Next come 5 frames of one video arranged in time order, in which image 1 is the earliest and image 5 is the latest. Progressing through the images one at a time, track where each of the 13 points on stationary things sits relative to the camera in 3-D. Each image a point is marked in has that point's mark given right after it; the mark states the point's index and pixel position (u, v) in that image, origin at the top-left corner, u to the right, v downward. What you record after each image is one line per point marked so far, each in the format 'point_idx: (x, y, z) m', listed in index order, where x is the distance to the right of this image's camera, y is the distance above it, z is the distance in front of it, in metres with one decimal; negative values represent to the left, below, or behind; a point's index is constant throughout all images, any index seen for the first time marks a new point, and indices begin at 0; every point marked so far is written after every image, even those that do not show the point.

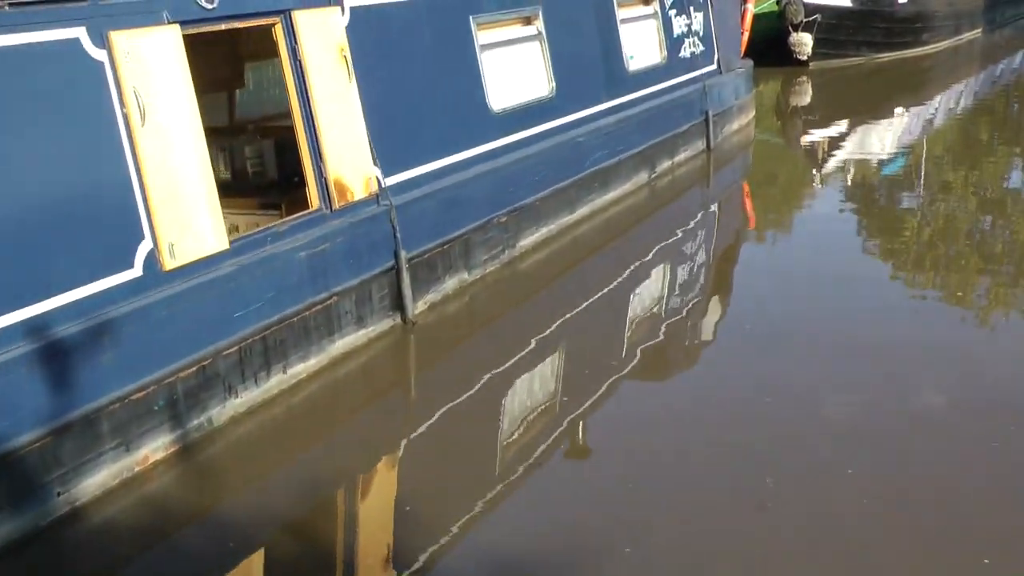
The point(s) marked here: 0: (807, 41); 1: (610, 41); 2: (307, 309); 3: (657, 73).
0: (+3.7, +3.1, +15.3) m
1: (+0.6, +1.6, +8.2) m
2: (-0.8, -0.1, +5.0) m
3: (+1.1, +1.6, +9.0) m
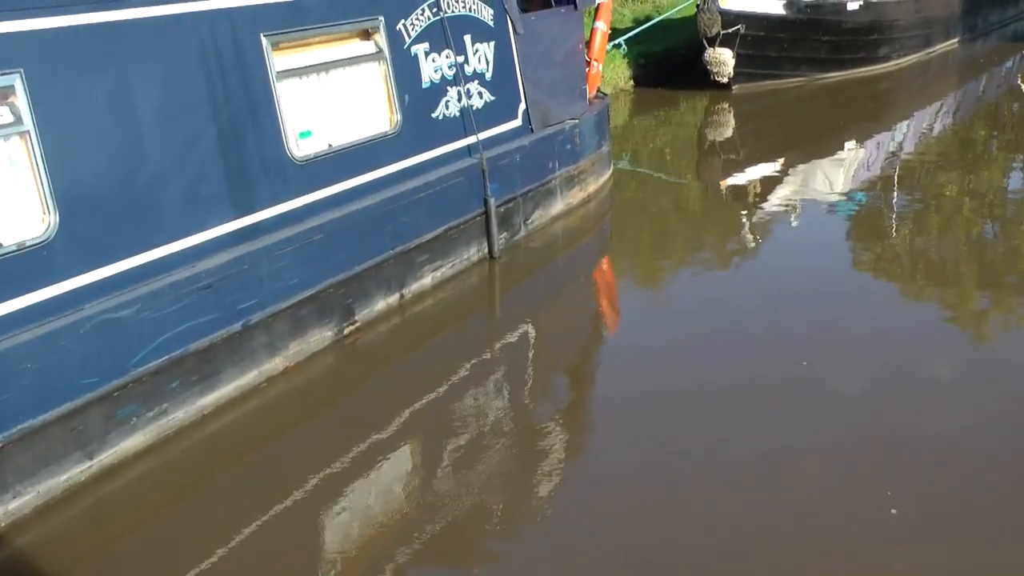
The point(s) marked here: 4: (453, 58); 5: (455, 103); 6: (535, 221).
0: (+2.1, +2.2, +11.8) m
1: (-1.0, +0.6, +4.7) m
2: (-2.6, -1.1, +1.6) m
3: (-0.6, +0.6, +5.5) m
4: (-0.3, +1.2, +6.2) m
5: (-0.3, +0.9, +6.1) m
6: (+0.1, +0.4, +6.9) m
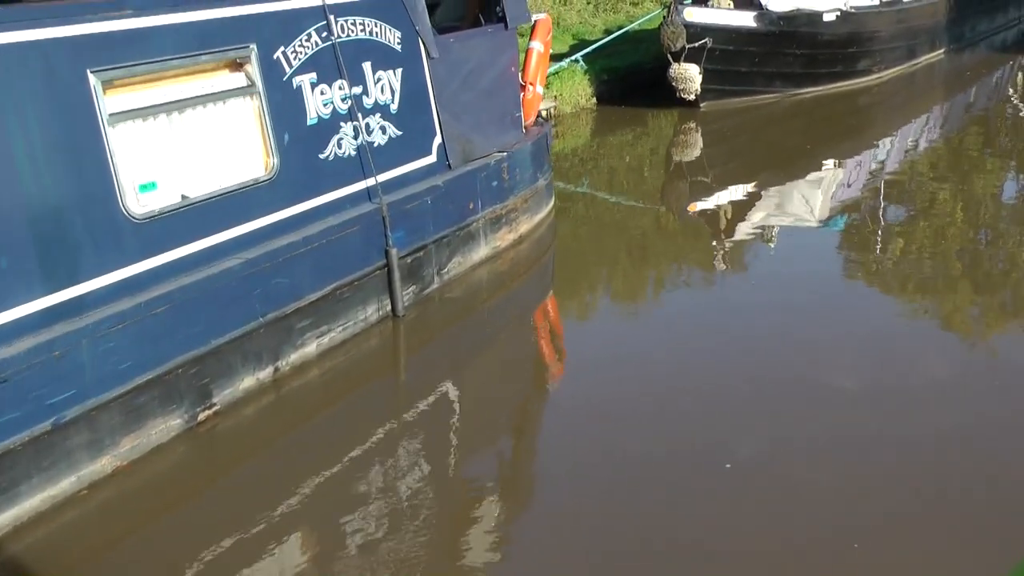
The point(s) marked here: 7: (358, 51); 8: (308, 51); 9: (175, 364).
0: (+1.6, +1.9, +11.0) m
1: (-1.5, +0.4, +3.9) m
2: (-3.0, -1.4, +0.8) m
3: (-1.0, +0.3, +4.7) m
4: (-0.7, +0.9, +5.4) m
5: (-0.7, +0.6, +5.4) m
6: (-0.3, +0.1, +6.2) m
7: (-0.7, +1.1, +5.5) m
8: (-0.9, +1.0, +5.1) m
9: (-1.2, -0.3, +4.3) m
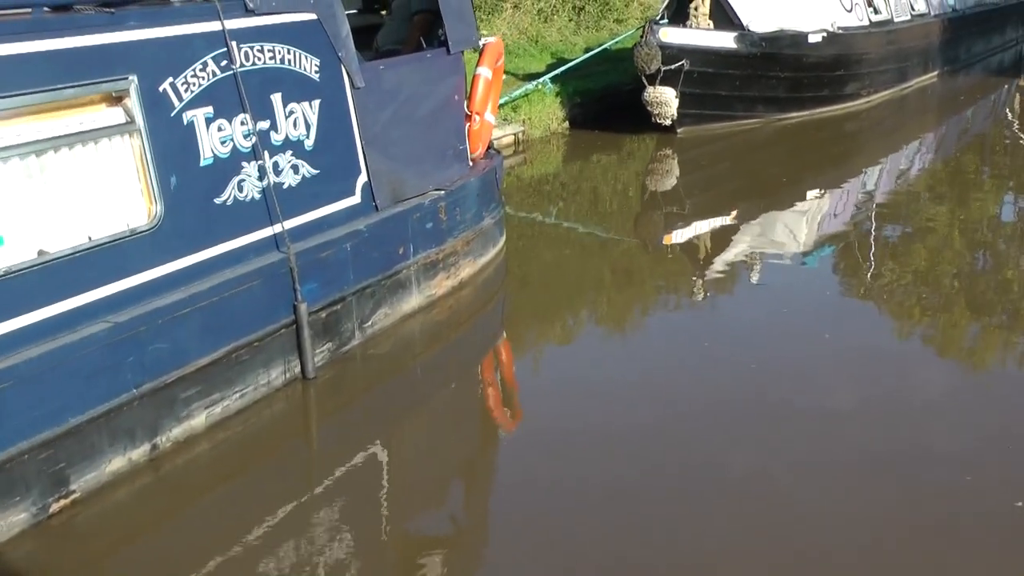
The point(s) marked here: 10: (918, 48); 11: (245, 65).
0: (+1.3, +1.6, +10.5) m
1: (-1.8, +0.2, +3.3) m
2: (-3.3, -1.6, +0.2) m
3: (-1.3, +0.1, +4.1) m
4: (-1.0, +0.6, +4.8) m
5: (-1.0, +0.4, +4.8) m
6: (-0.6, -0.2, +5.6) m
7: (-1.0, +0.8, +4.9) m
8: (-1.1, +0.8, +4.6) m
9: (-1.5, -0.5, +3.7) m
10: (+4.4, +2.6, +13.2) m
11: (-1.0, +0.9, +4.8) m
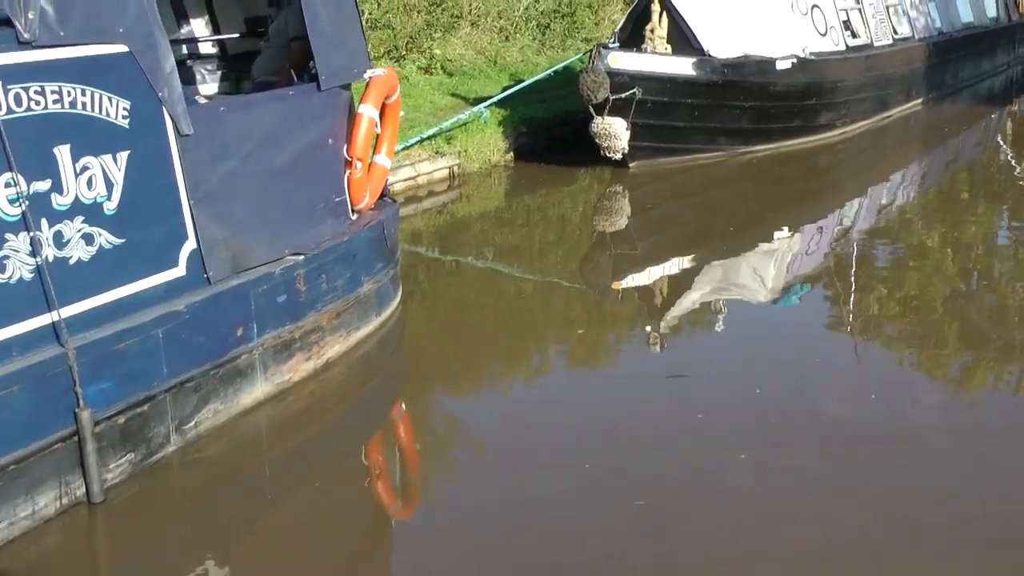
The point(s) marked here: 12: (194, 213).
0: (+0.8, +1.2, +9.5) m
1: (-2.3, -0.1, +2.4) m
2: (-3.8, -1.8, -0.8) m
3: (-1.8, -0.2, +3.2) m
4: (-1.5, +0.3, +3.8) m
5: (-1.5, +0.1, +3.8) m
6: (-1.1, -0.5, +4.6) m
7: (-1.5, +0.5, +3.9) m
8: (-1.6, +0.4, +3.6) m
9: (-2.0, -0.8, +2.7) m
10: (+3.9, +2.1, +12.2) m
11: (-1.5, +0.5, +3.8) m
12: (-1.1, +0.3, +4.5) m
